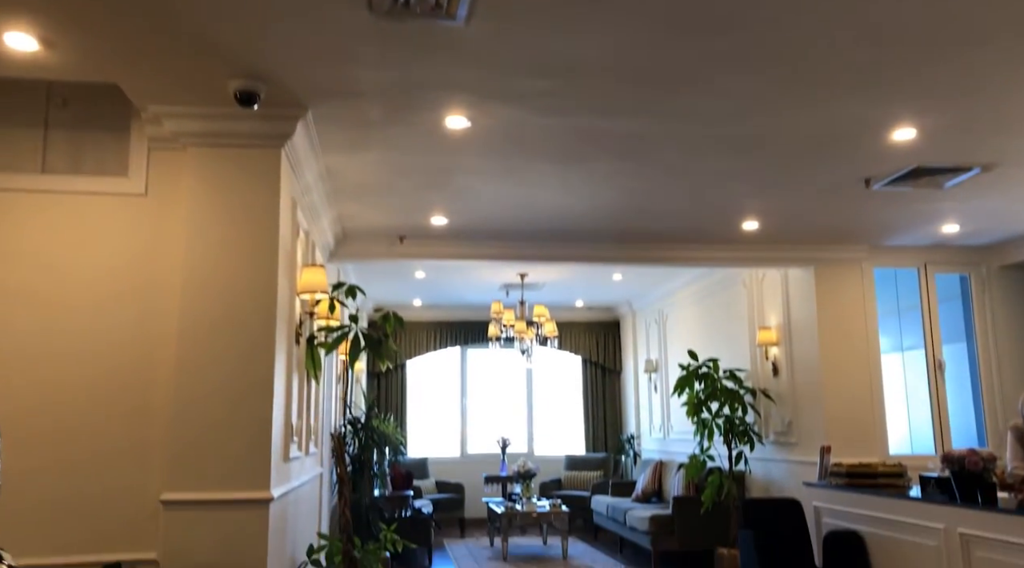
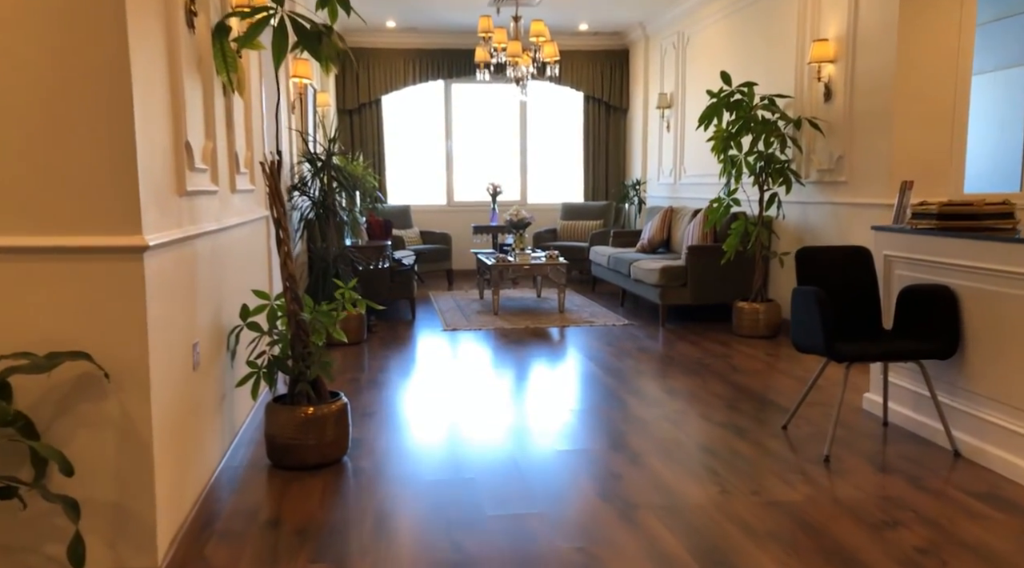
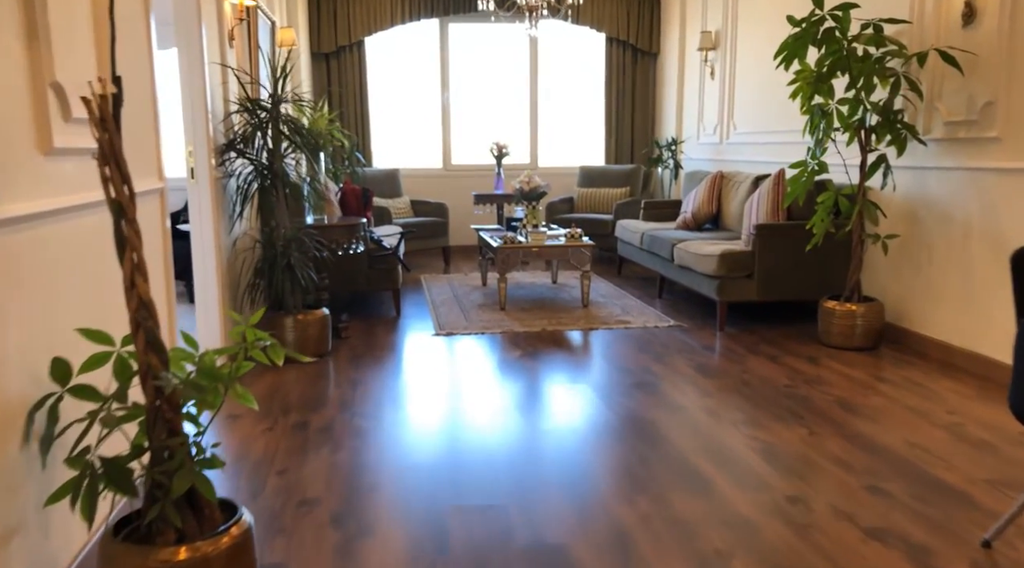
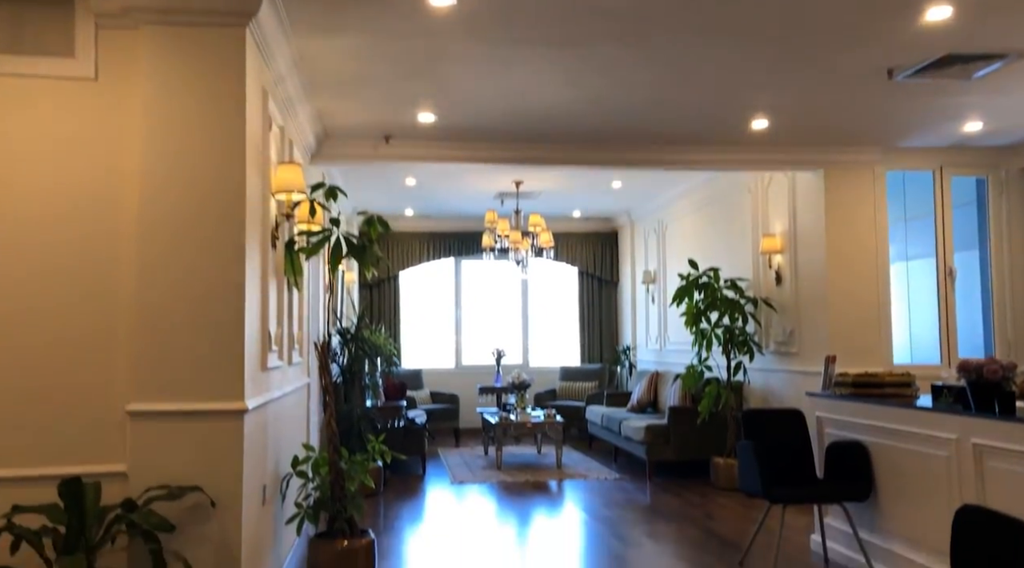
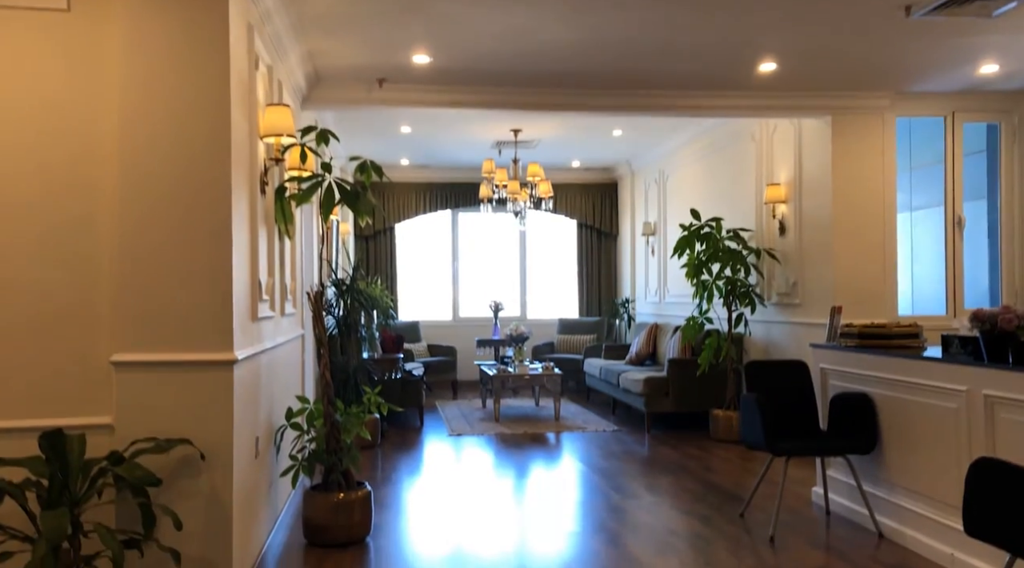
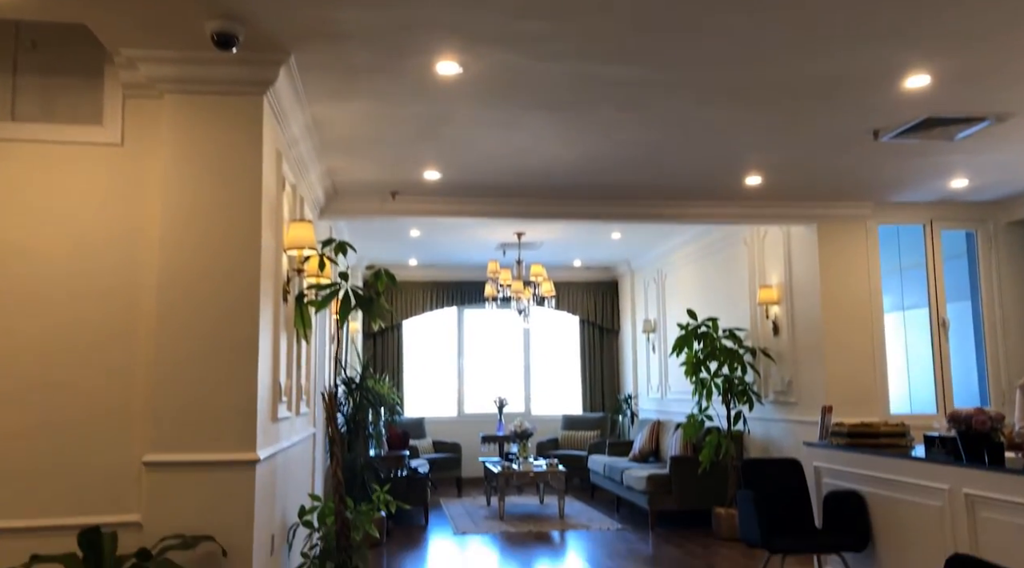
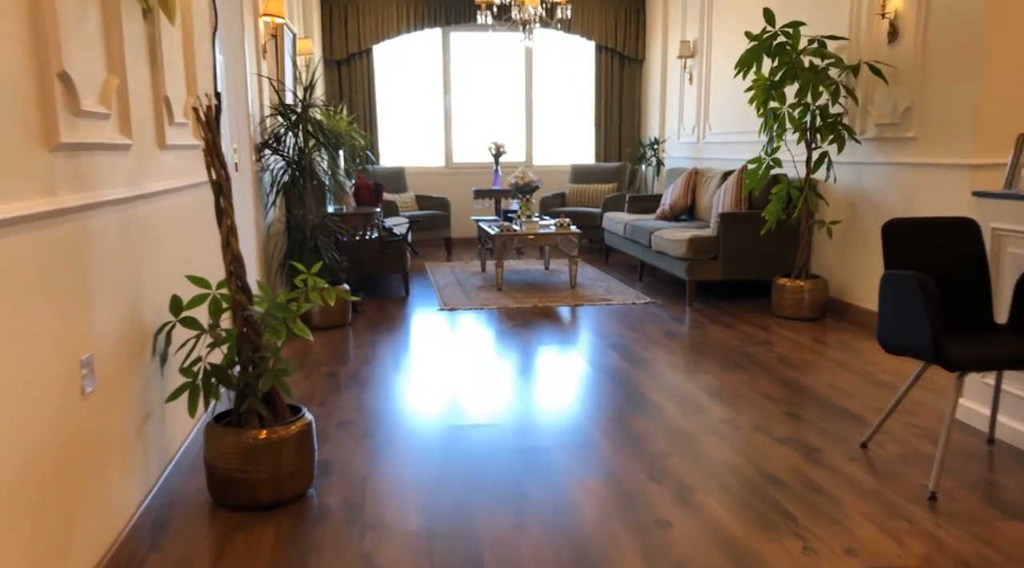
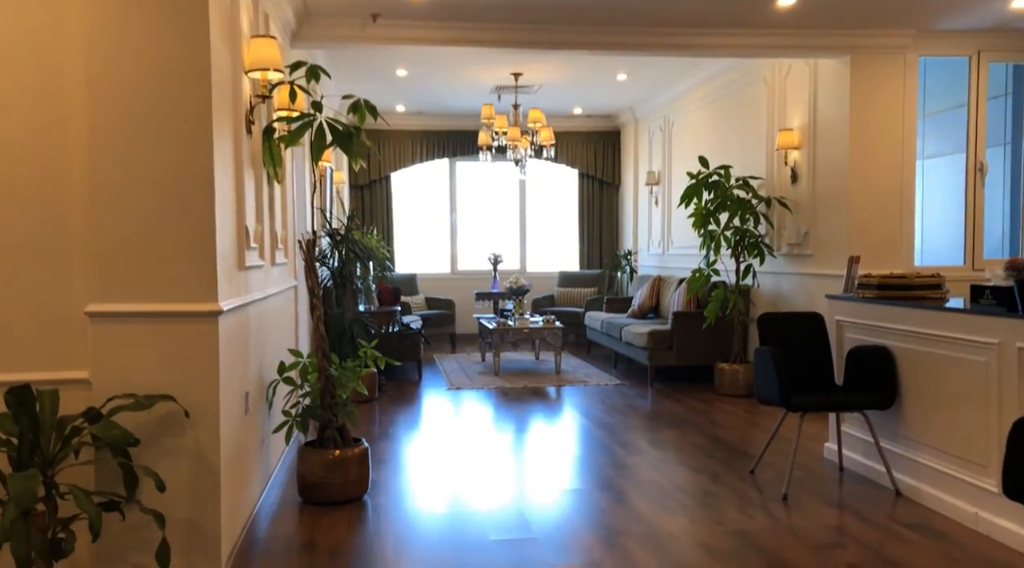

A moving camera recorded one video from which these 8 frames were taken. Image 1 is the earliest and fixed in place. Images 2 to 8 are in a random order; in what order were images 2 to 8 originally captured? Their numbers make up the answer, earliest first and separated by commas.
6, 4, 5, 8, 2, 7, 3
